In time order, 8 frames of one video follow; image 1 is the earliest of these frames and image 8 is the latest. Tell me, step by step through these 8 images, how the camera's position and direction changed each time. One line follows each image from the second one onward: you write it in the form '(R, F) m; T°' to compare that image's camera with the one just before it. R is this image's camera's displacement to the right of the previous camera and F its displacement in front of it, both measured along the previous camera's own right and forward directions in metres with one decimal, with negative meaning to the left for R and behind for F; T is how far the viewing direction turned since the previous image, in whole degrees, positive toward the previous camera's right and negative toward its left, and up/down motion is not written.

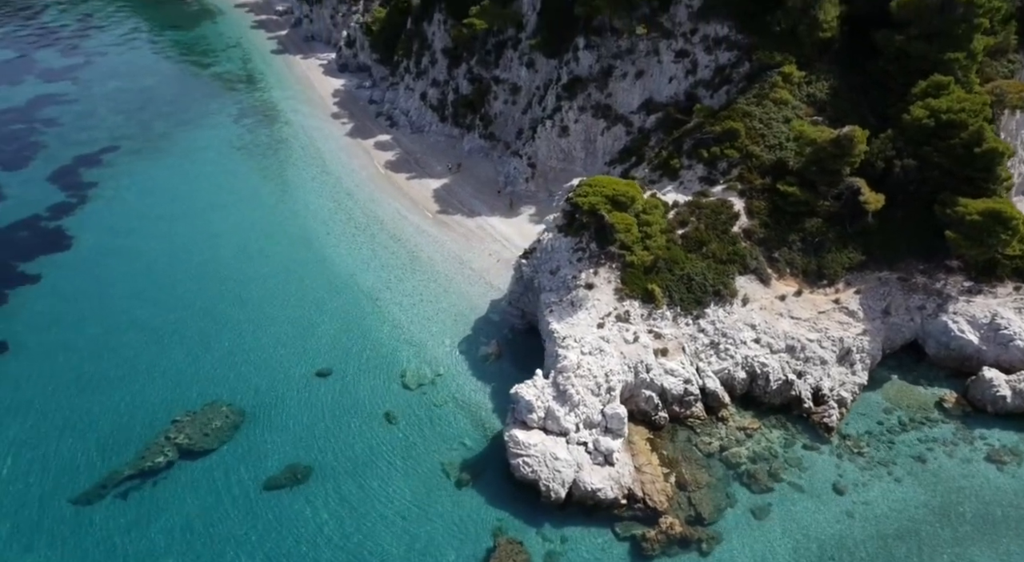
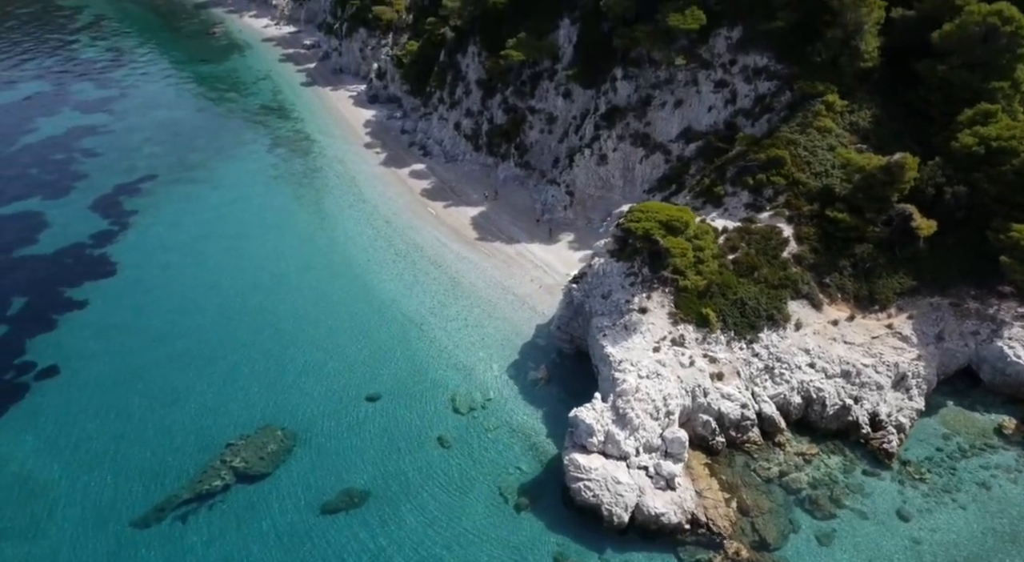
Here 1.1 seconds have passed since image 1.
(-2.1, -0.2) m; 0°
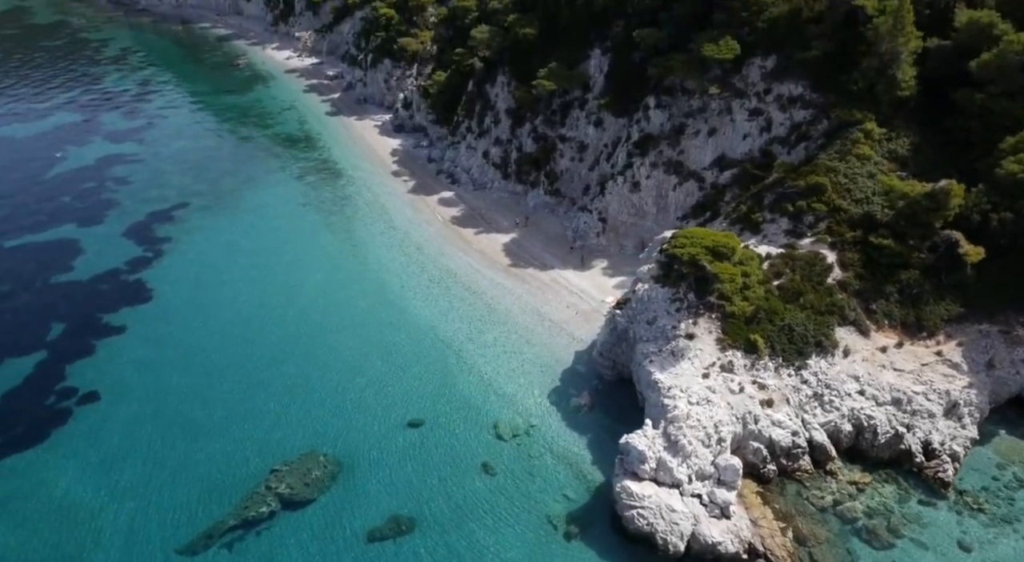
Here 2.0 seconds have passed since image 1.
(-1.7, -0.1) m; 0°
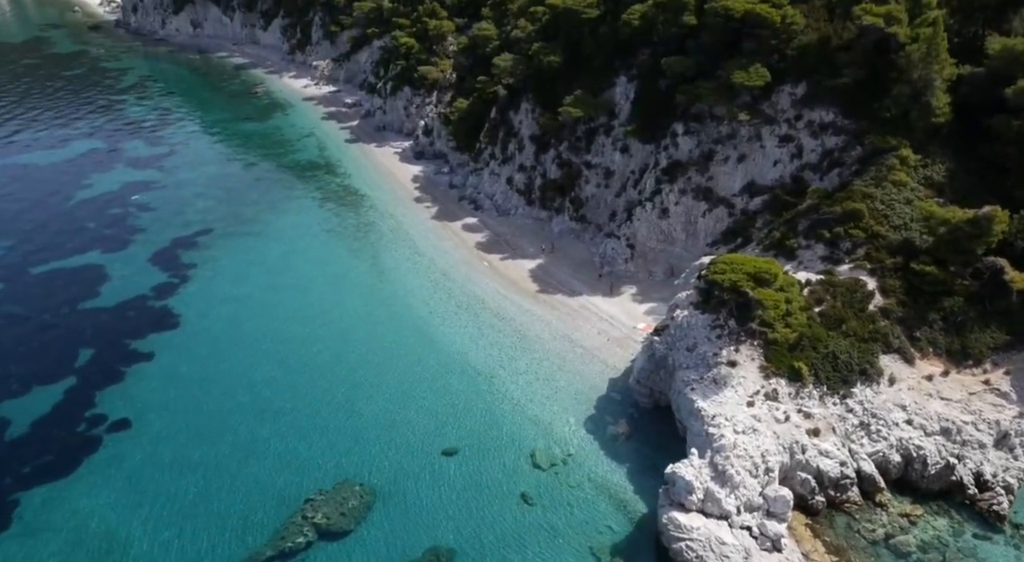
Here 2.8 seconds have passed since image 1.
(-1.4, +0.2) m; 0°
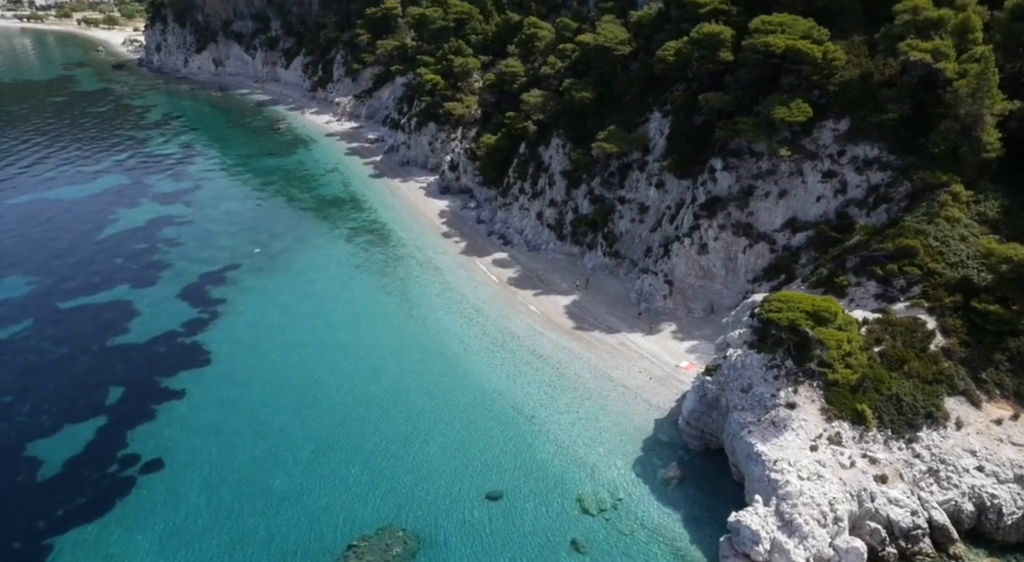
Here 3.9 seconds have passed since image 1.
(-1.7, +0.6) m; -1°
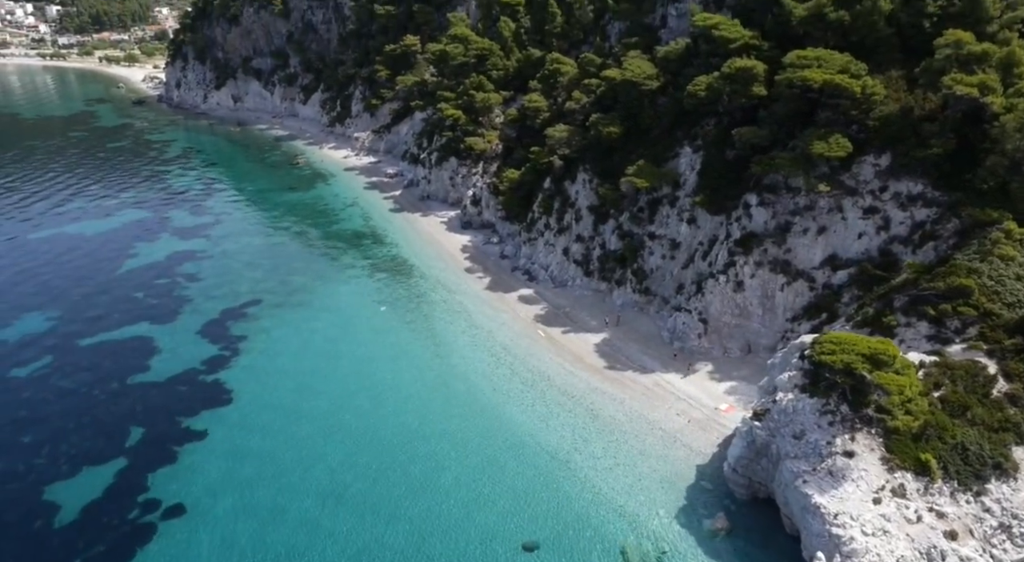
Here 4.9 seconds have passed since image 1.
(-1.3, +0.9) m; -1°
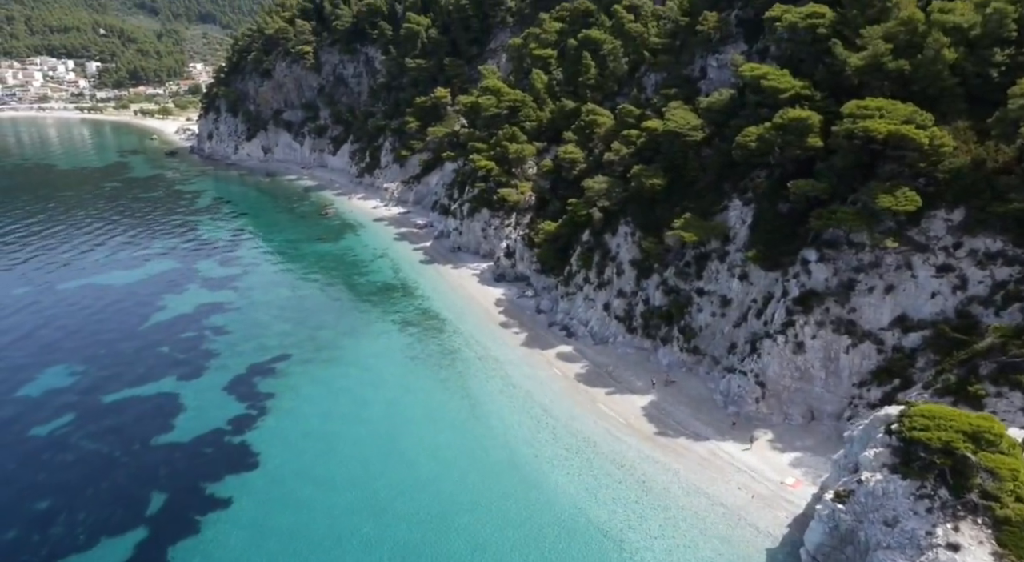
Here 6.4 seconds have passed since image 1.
(-1.4, +1.8) m; -2°
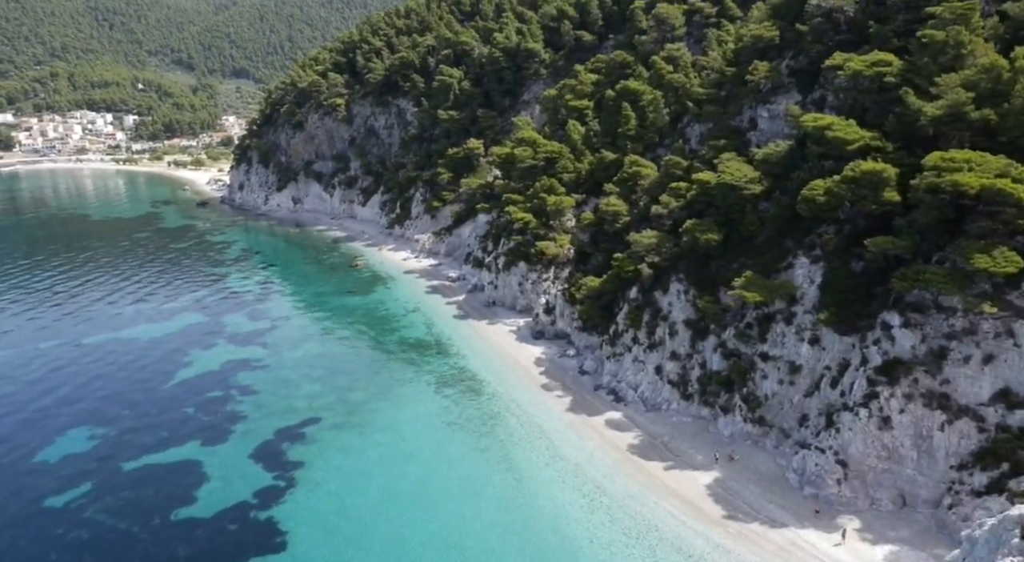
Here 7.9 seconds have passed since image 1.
(-1.6, +2.5) m; -2°
